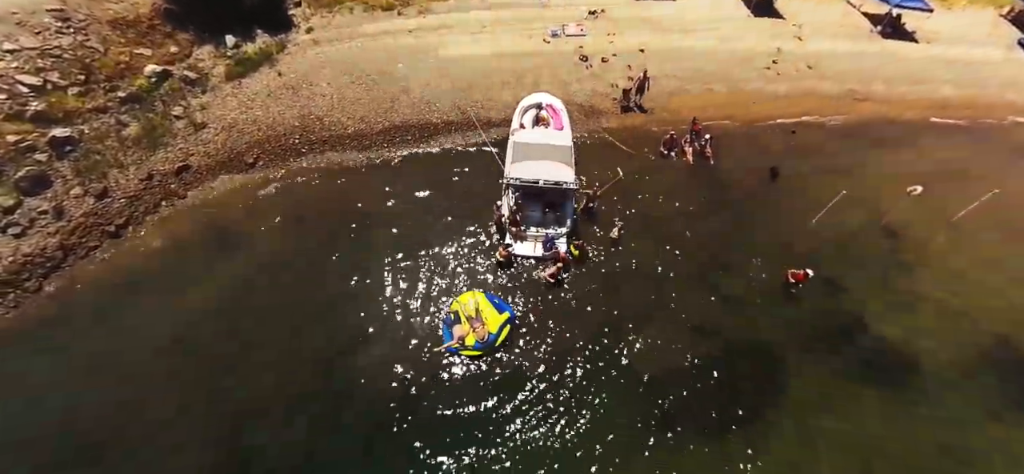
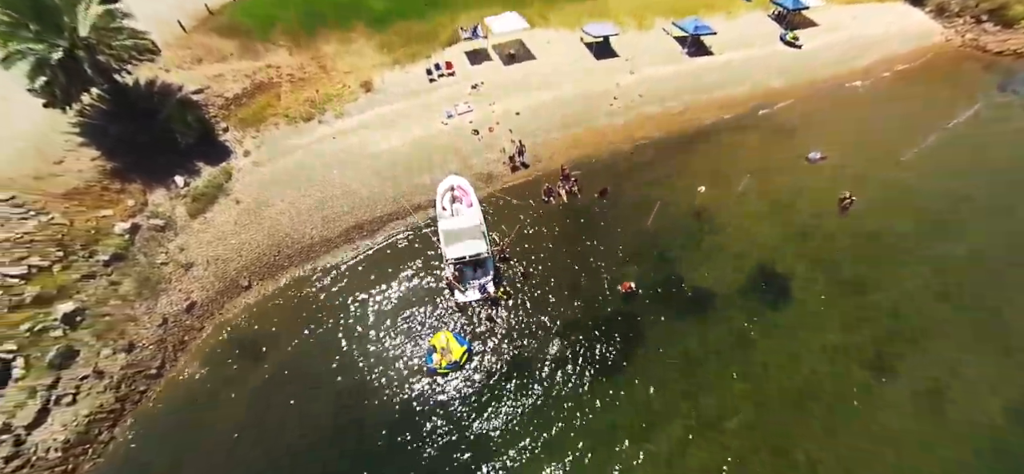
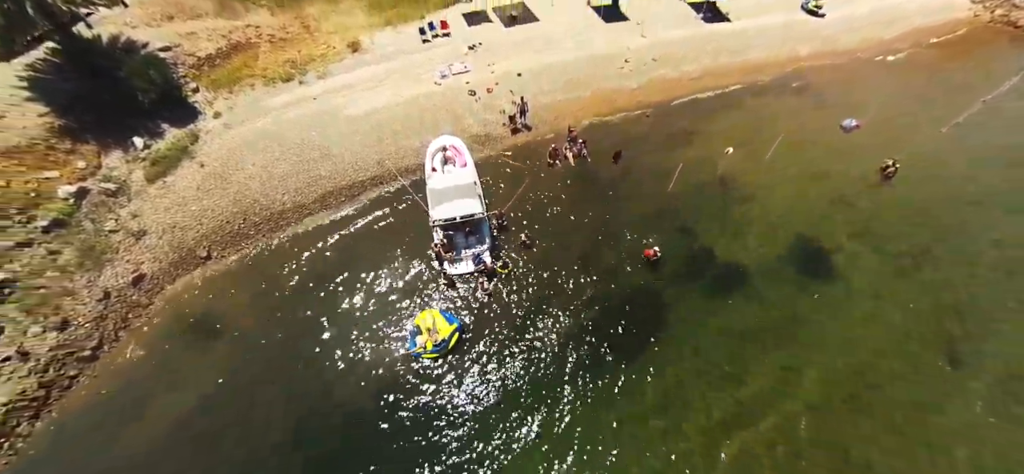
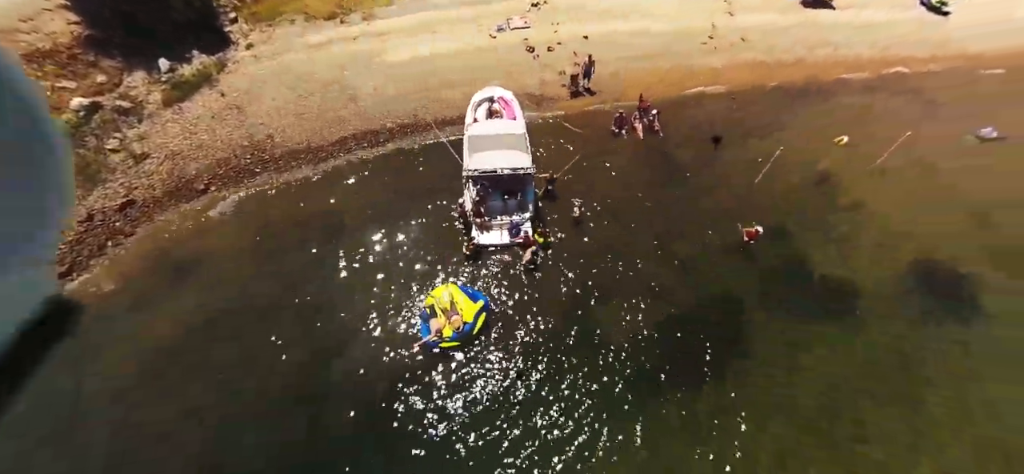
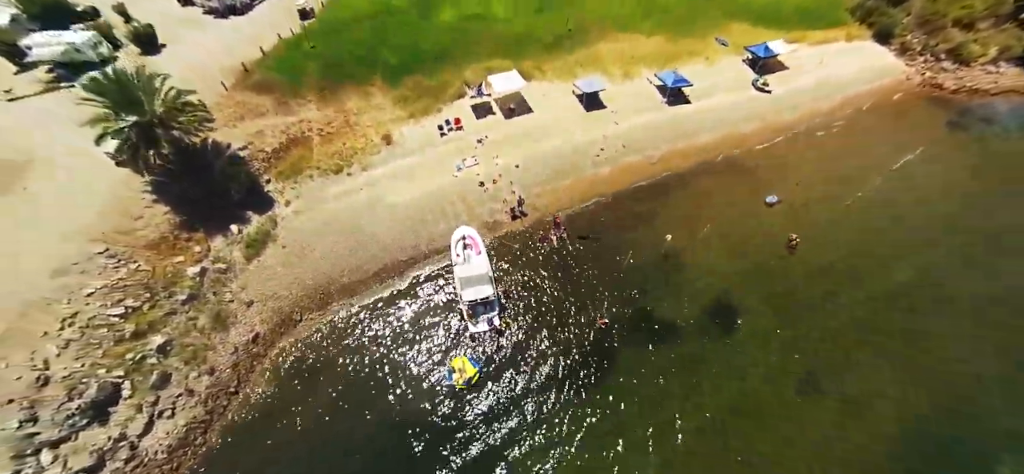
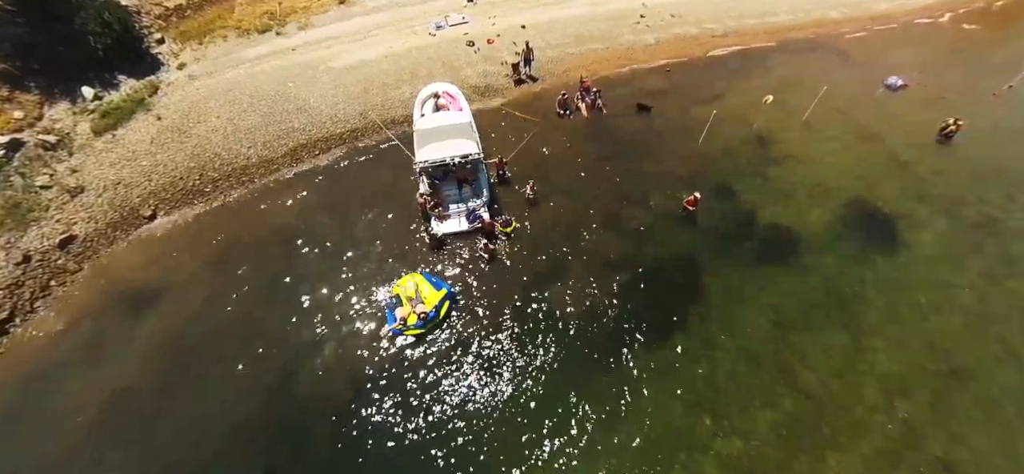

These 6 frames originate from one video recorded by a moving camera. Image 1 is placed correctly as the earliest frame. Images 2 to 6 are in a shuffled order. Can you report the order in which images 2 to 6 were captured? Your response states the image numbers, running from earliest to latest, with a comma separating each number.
4, 6, 3, 2, 5
